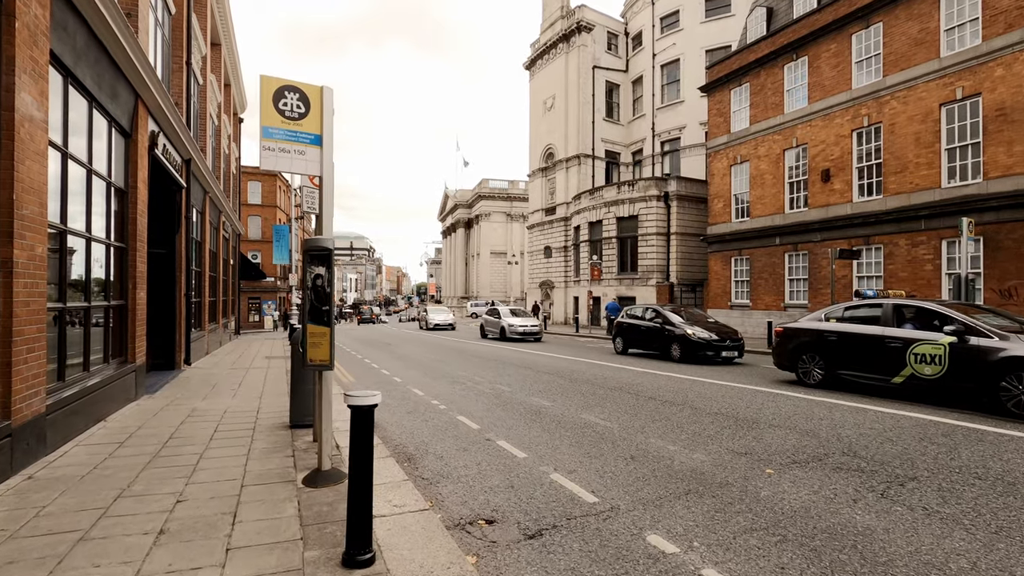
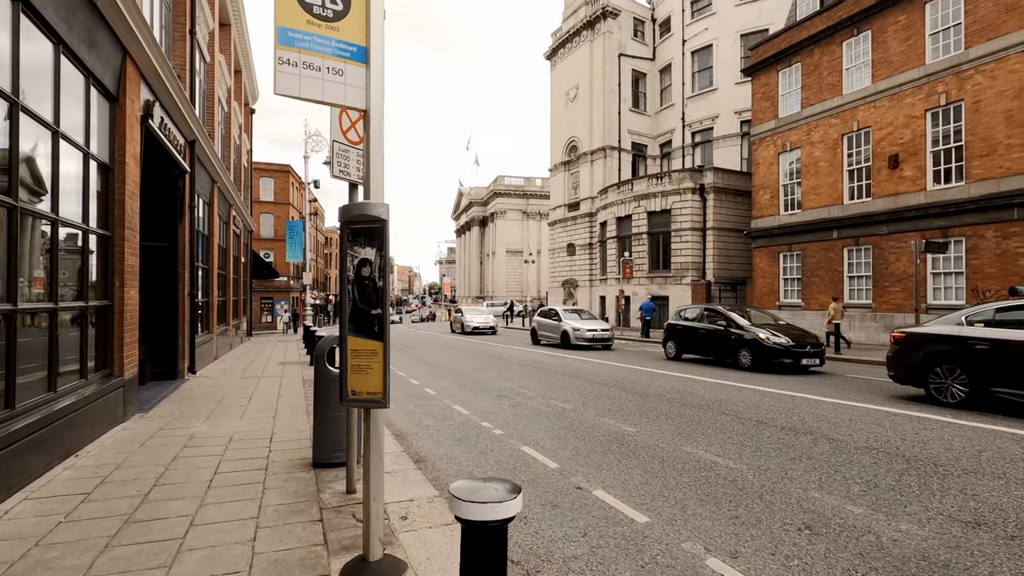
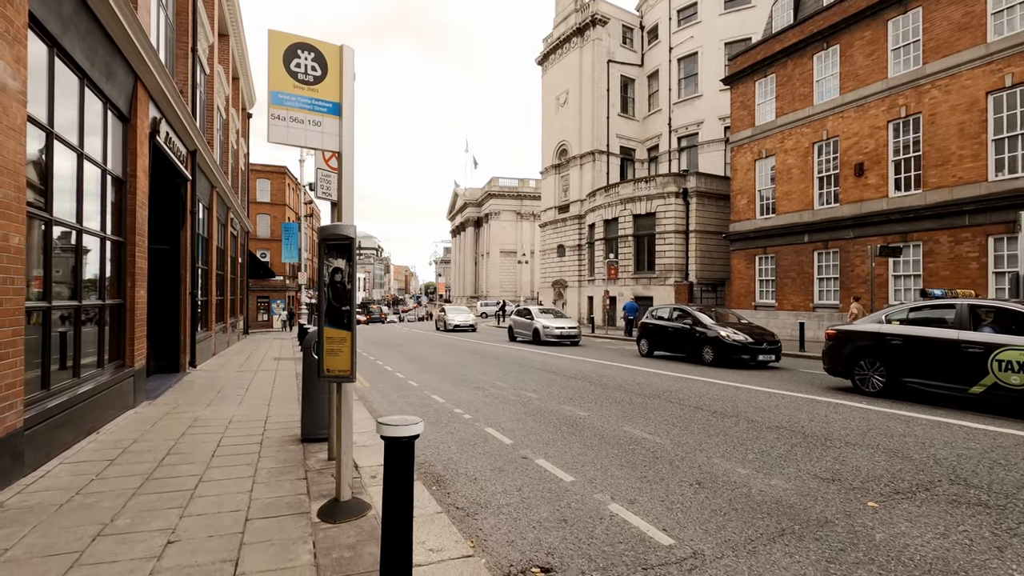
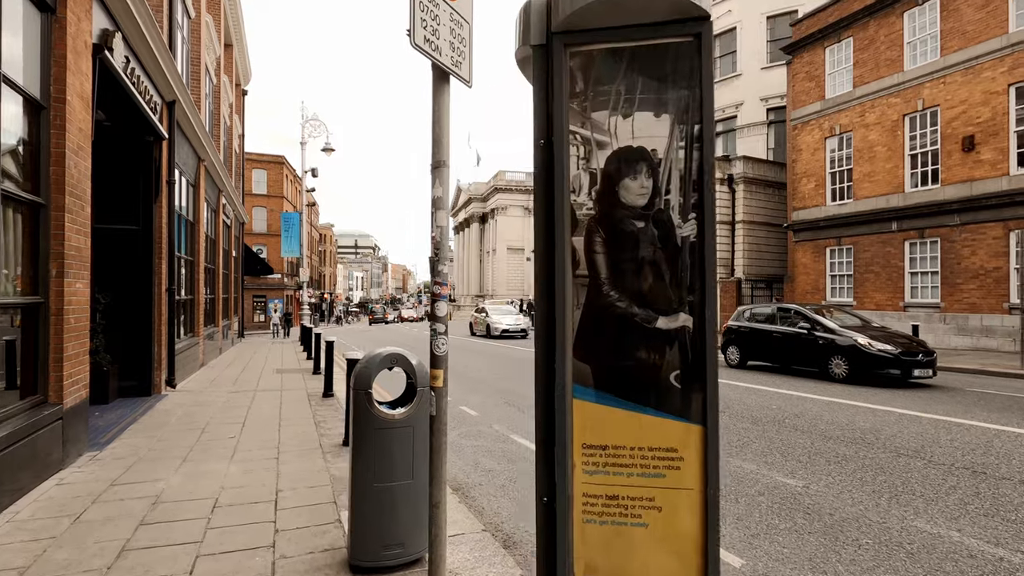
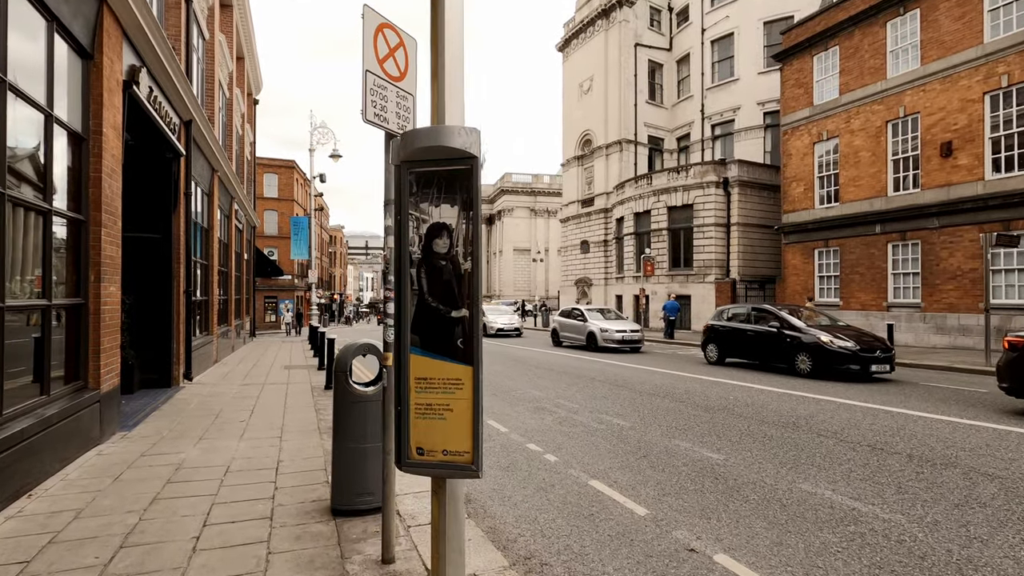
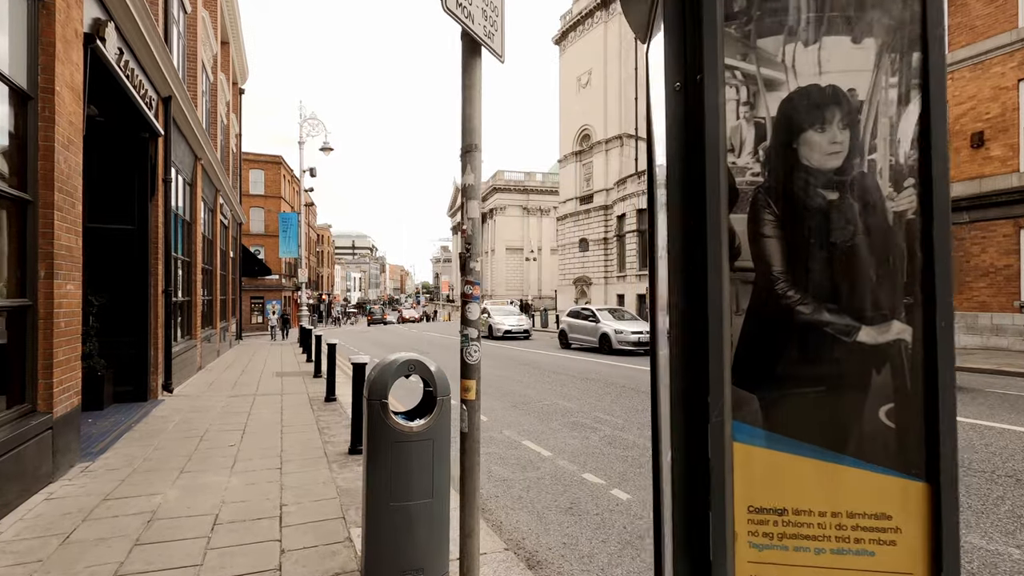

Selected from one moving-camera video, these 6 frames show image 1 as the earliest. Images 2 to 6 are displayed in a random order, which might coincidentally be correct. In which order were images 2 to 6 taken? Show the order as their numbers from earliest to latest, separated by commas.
3, 2, 5, 4, 6
